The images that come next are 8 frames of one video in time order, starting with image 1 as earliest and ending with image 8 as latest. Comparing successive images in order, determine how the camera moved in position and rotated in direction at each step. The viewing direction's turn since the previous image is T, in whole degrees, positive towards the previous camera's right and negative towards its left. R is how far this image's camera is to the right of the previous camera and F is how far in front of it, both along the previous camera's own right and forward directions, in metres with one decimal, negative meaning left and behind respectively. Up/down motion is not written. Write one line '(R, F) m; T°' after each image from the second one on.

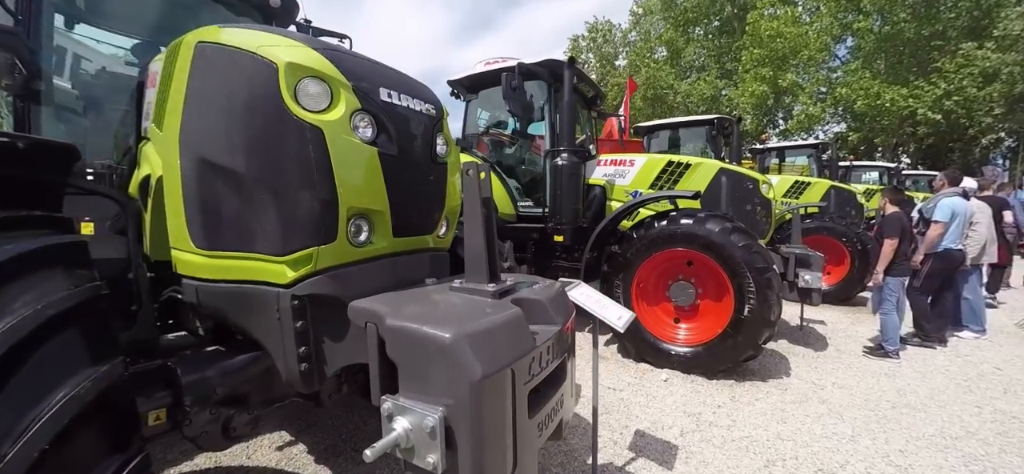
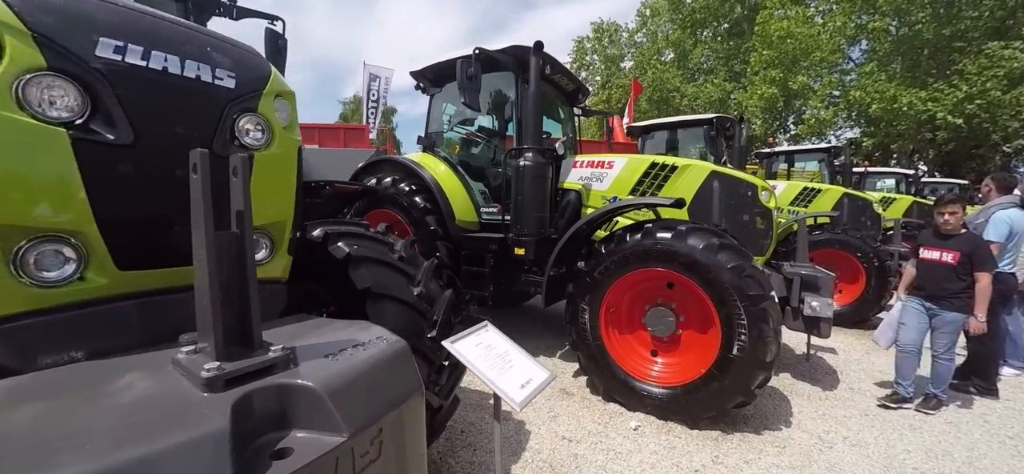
(+0.4, +0.5) m; -1°
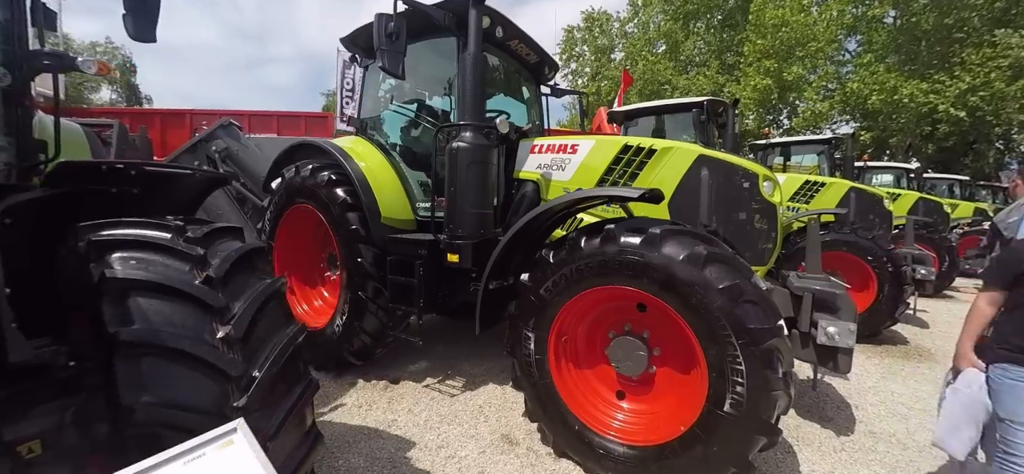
(+0.4, +0.7) m; +1°
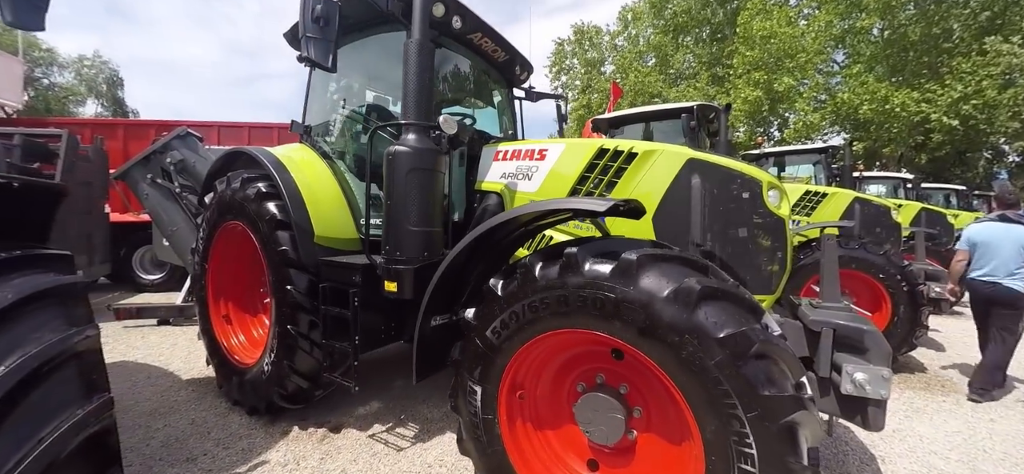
(+0.2, +0.4) m; +1°
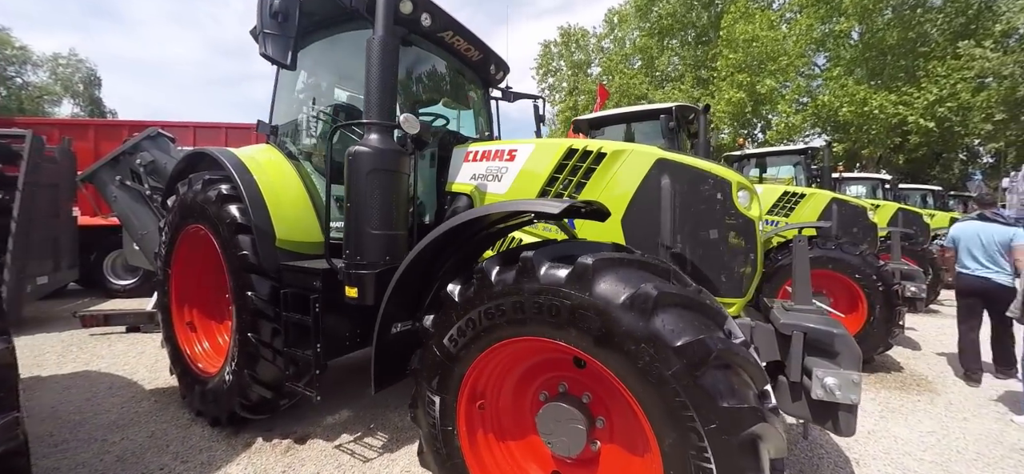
(+0.1, +0.1) m; +1°
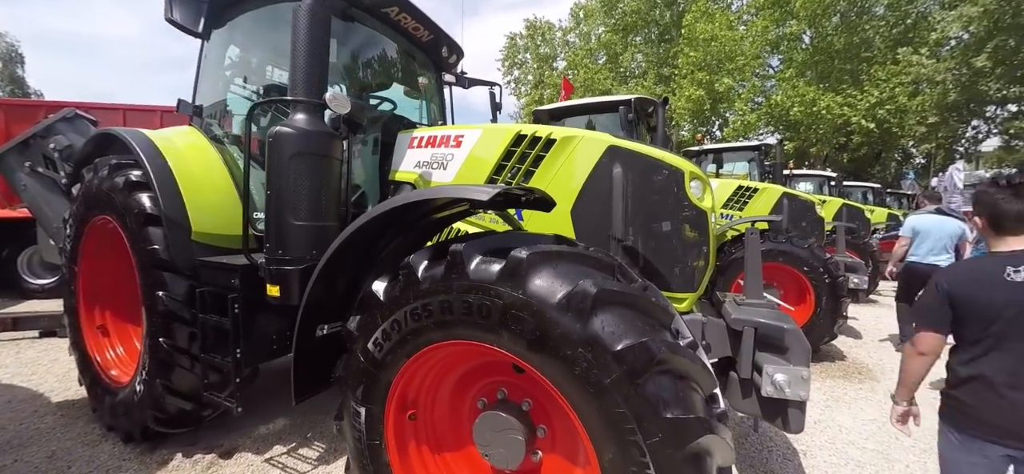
(+0.1, +0.1) m; +5°
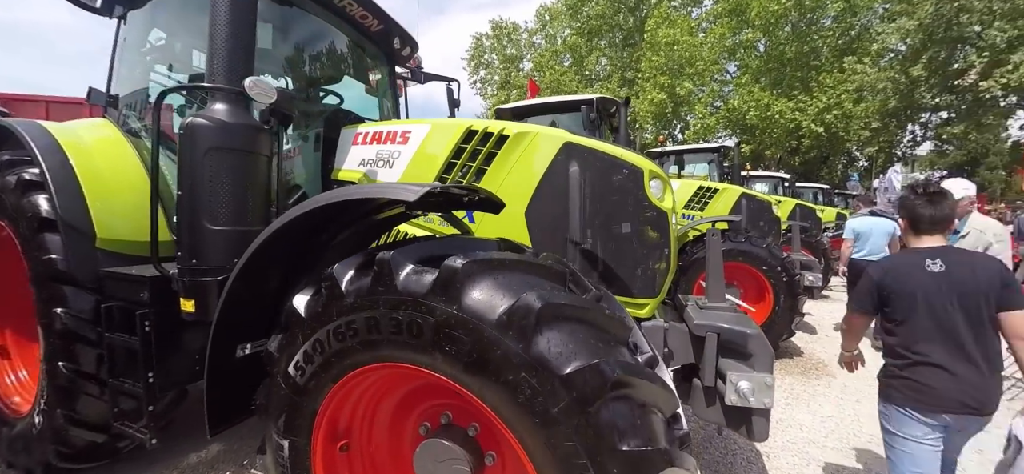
(+0.1, +0.1) m; +4°
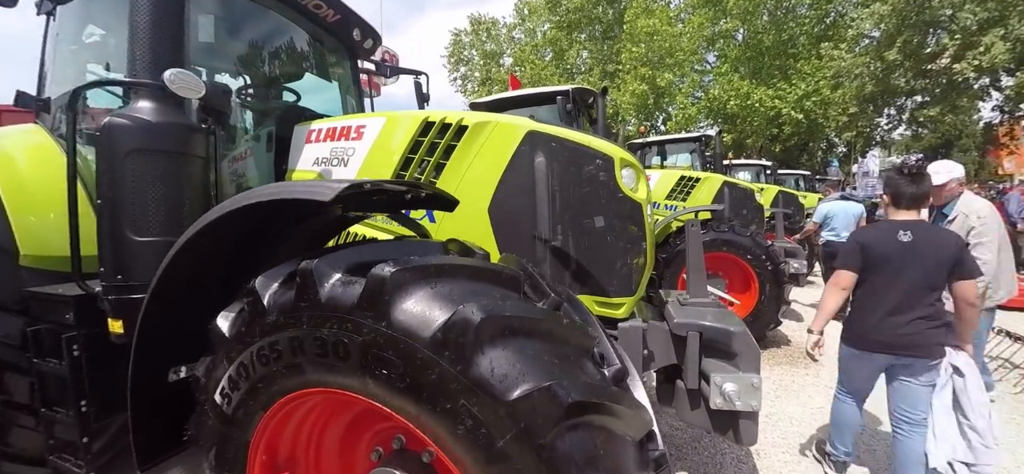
(+0.1, +0.1) m; +2°
